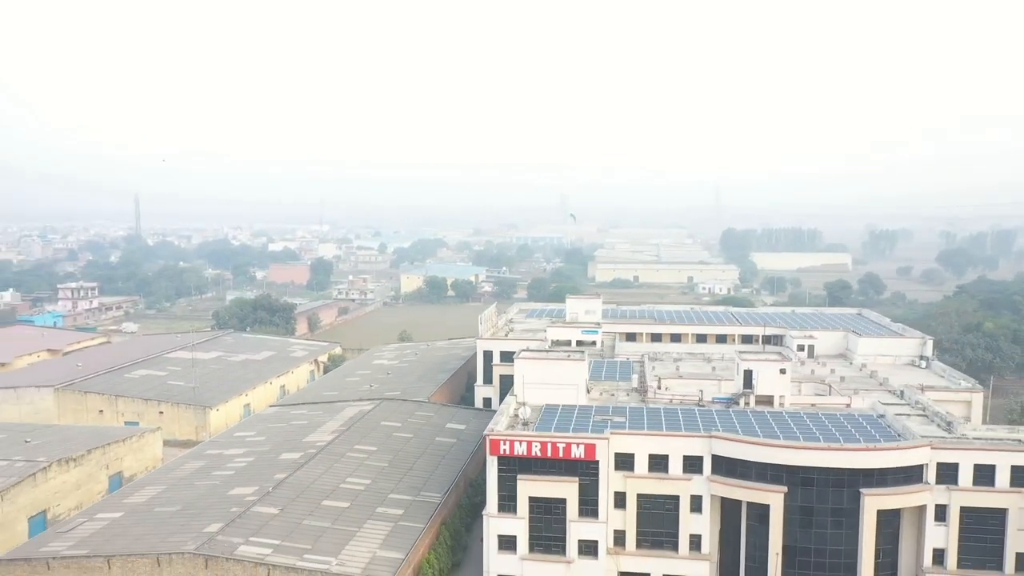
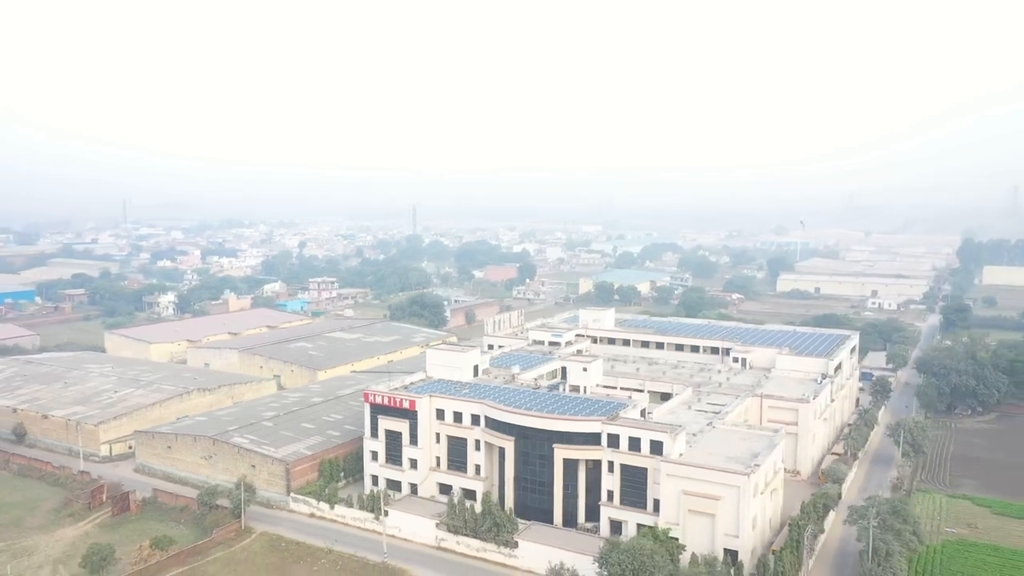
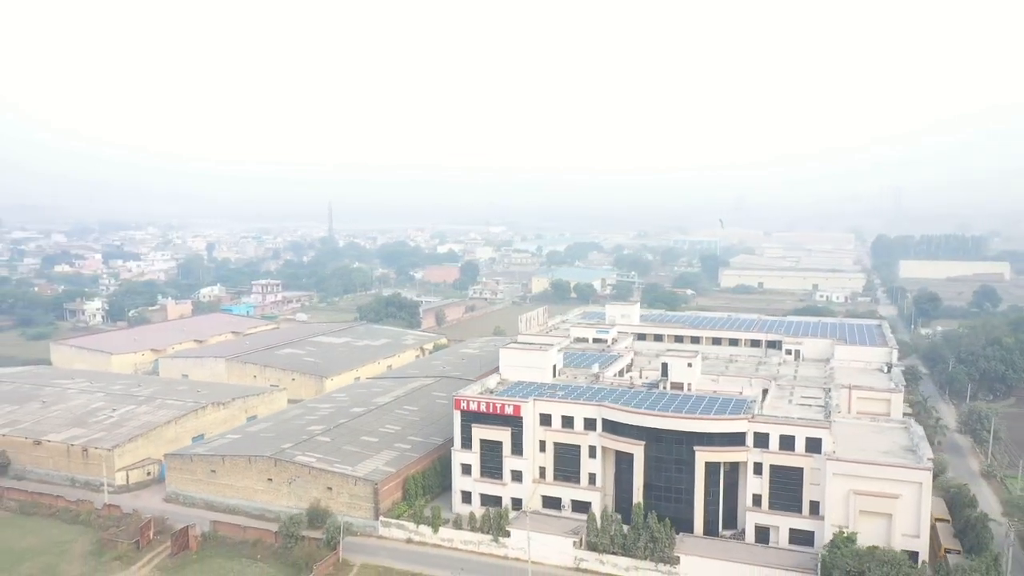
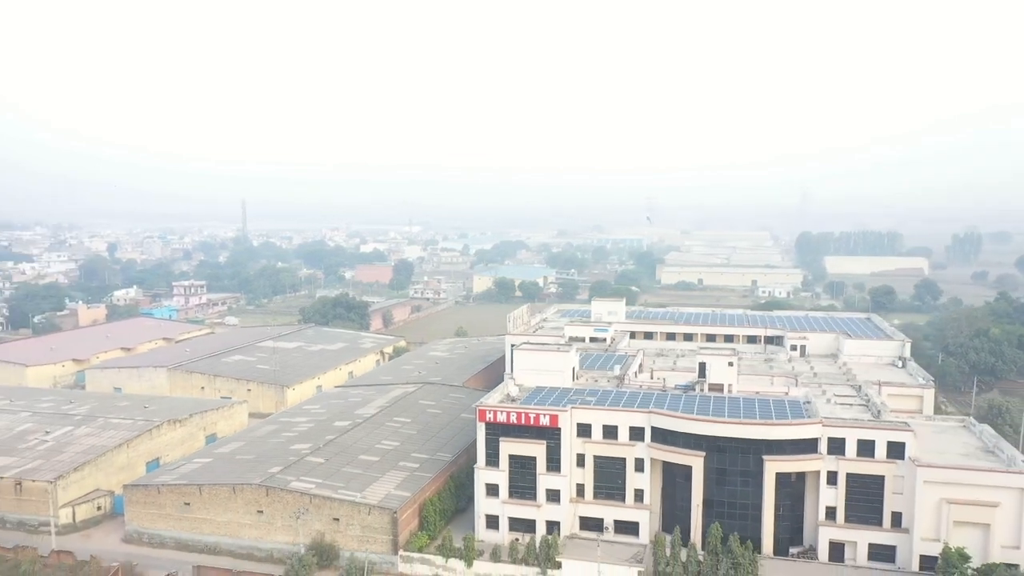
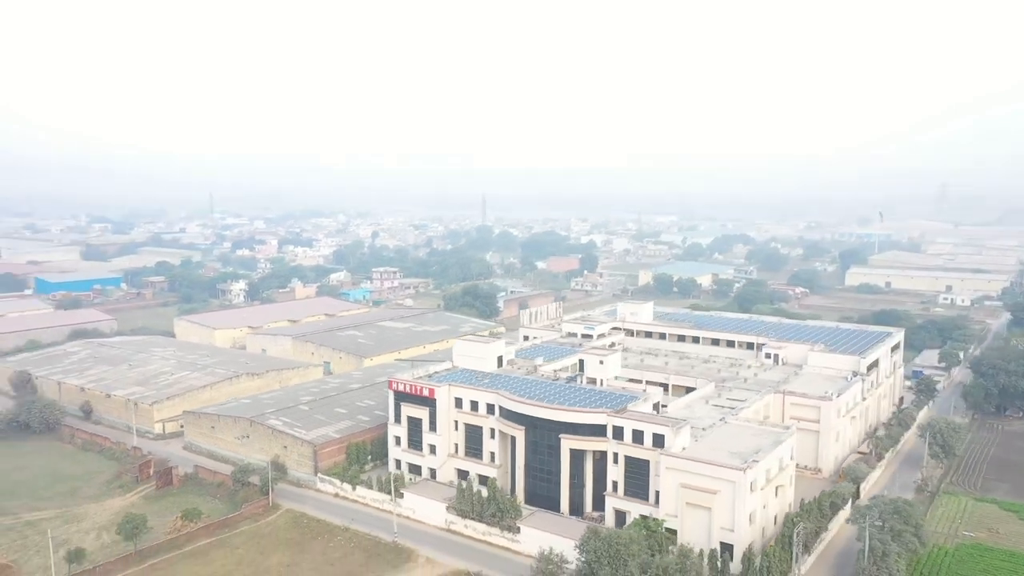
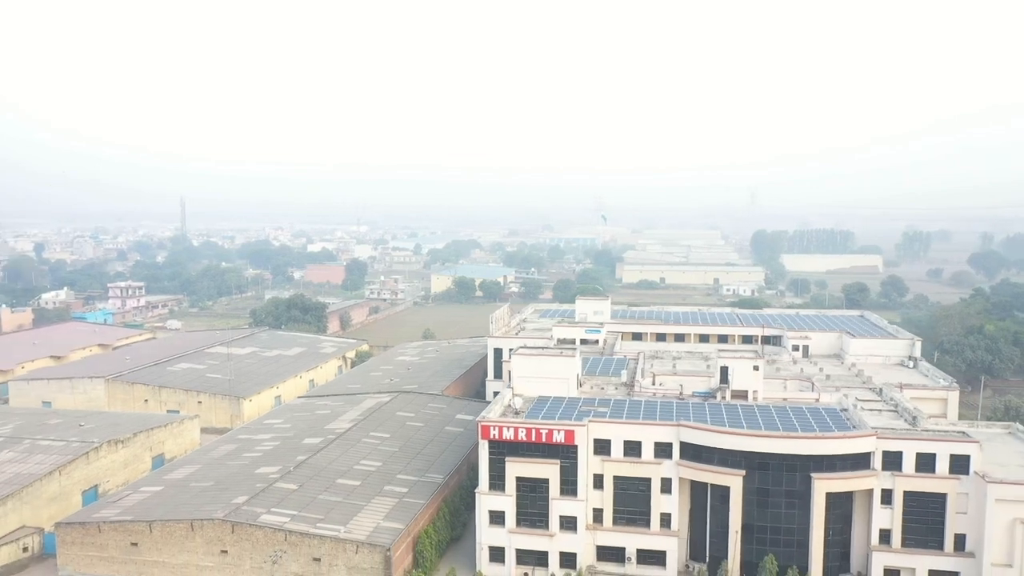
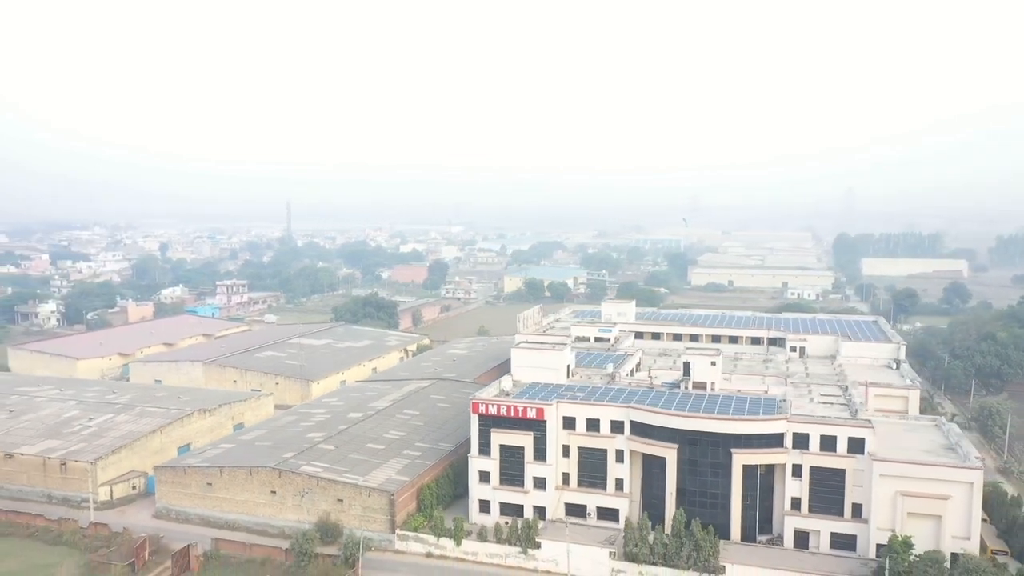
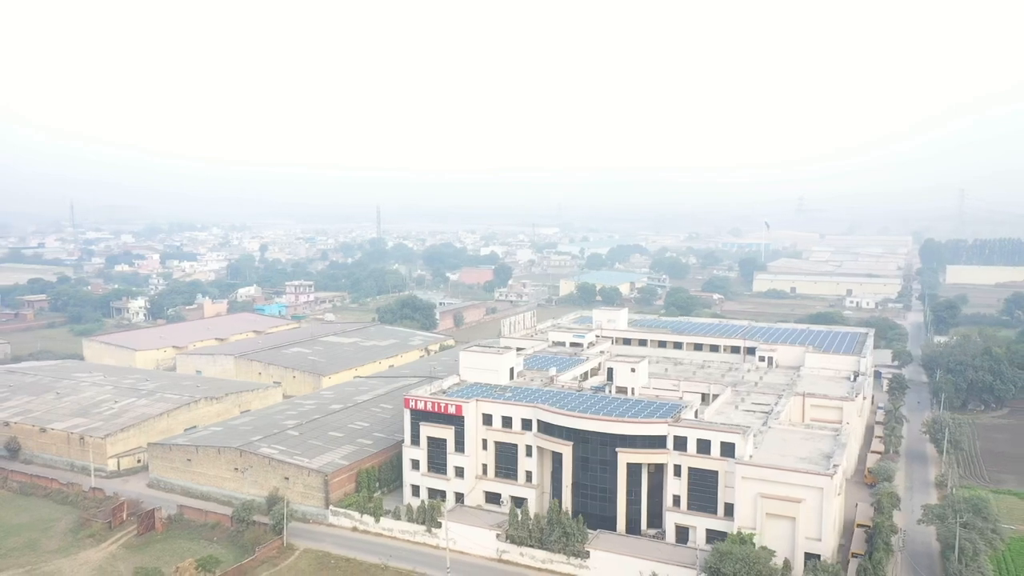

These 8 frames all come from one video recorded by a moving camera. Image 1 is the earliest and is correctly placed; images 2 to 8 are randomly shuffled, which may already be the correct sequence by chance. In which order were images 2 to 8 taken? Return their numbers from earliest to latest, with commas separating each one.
6, 4, 7, 3, 8, 2, 5
